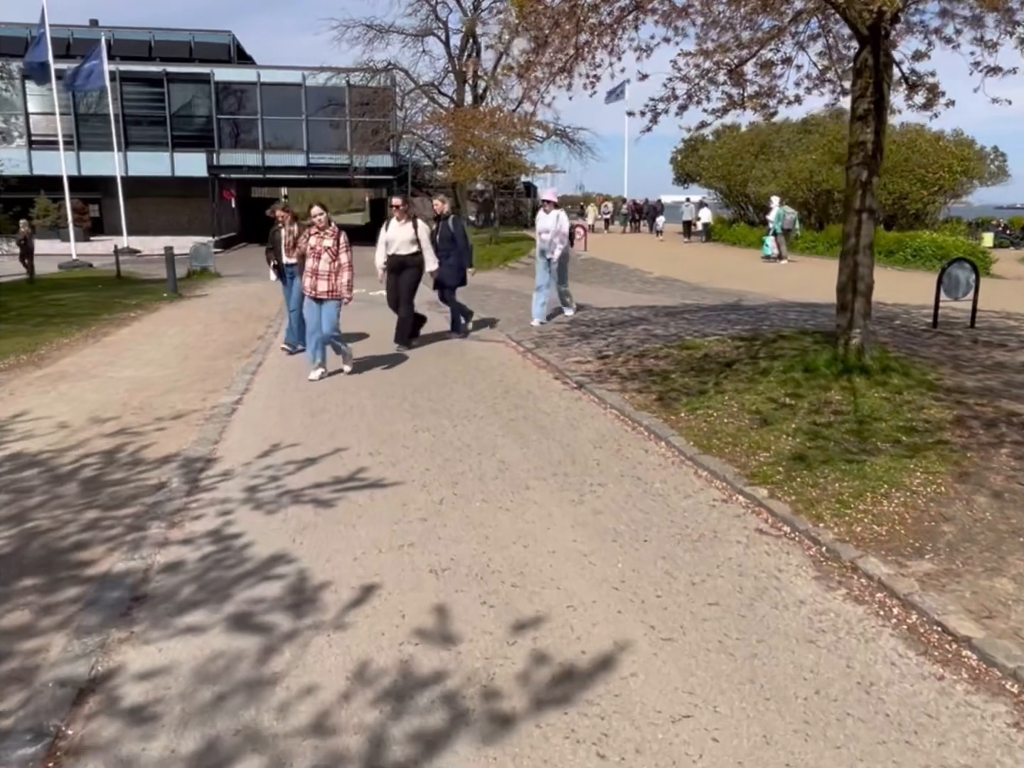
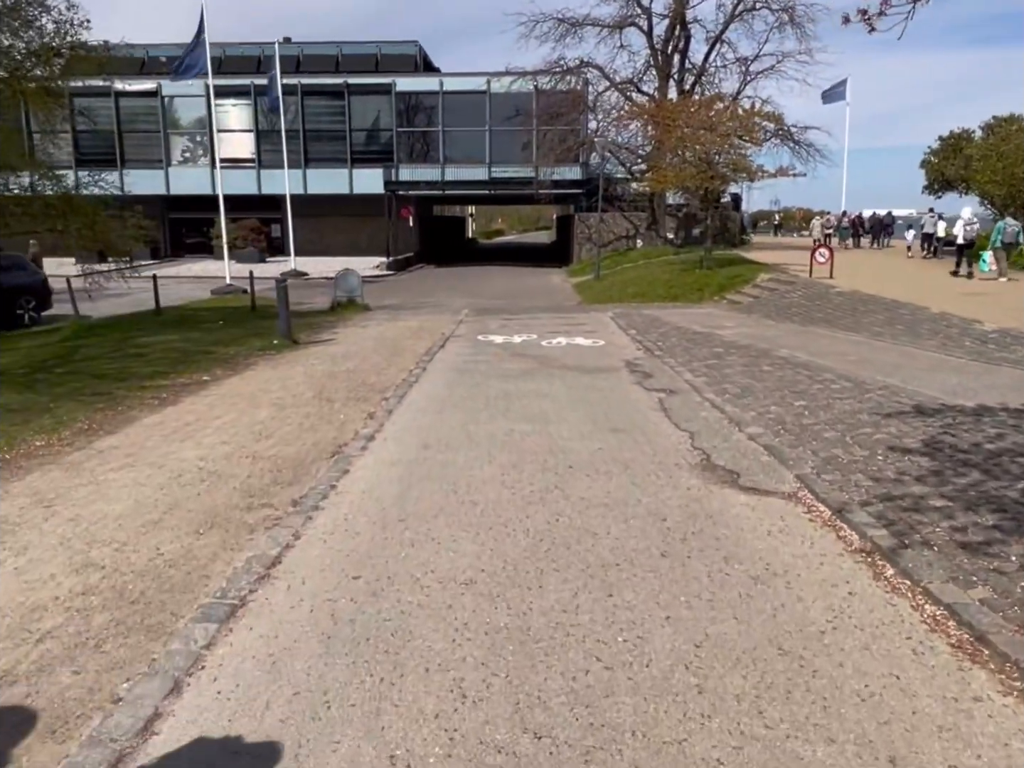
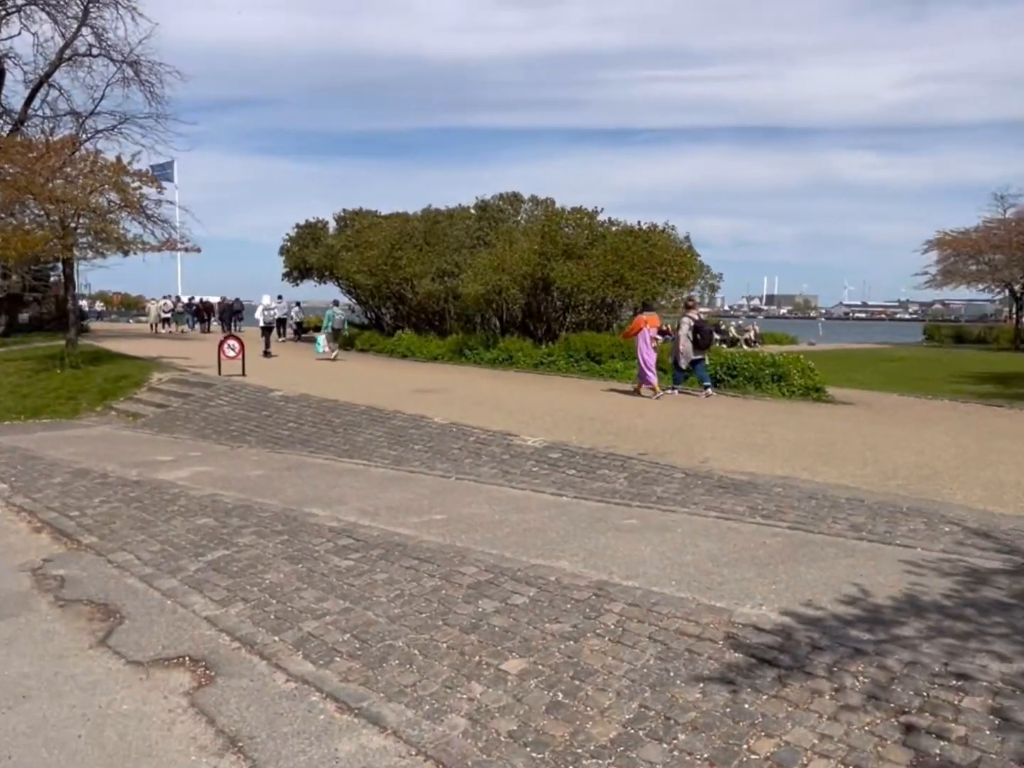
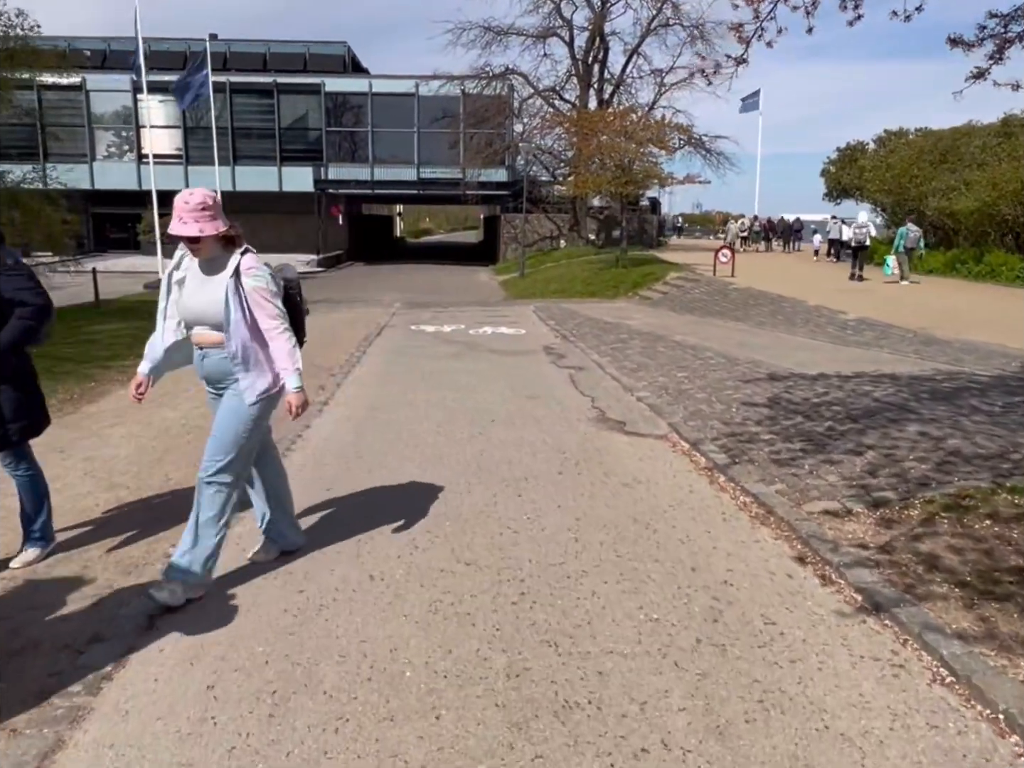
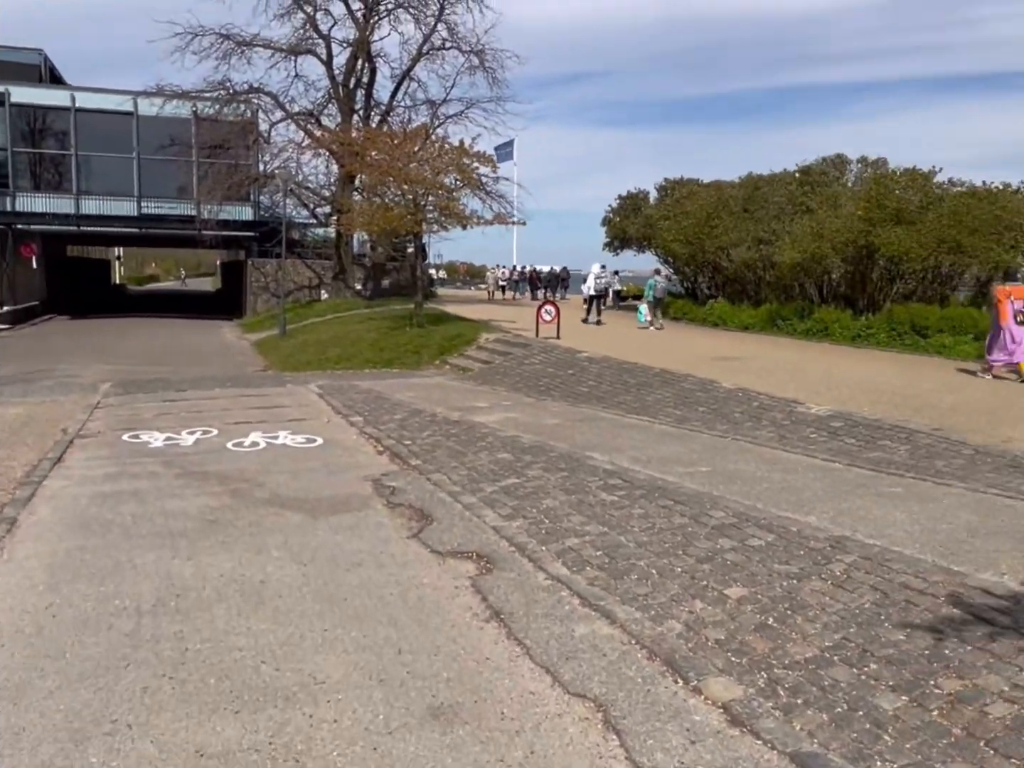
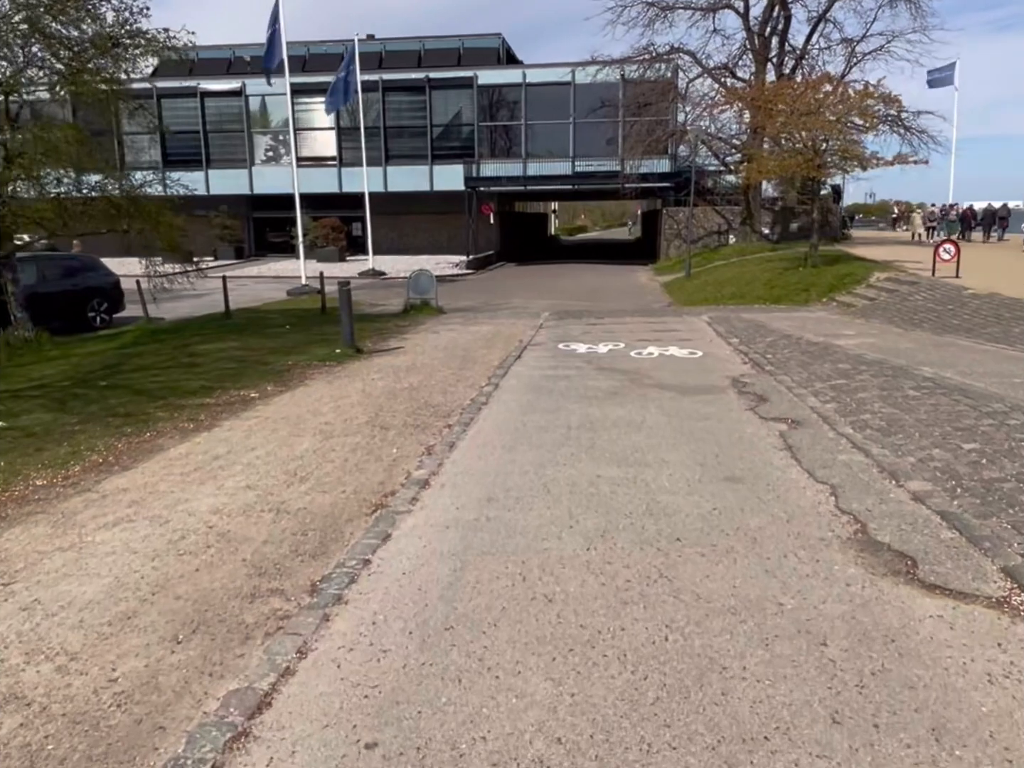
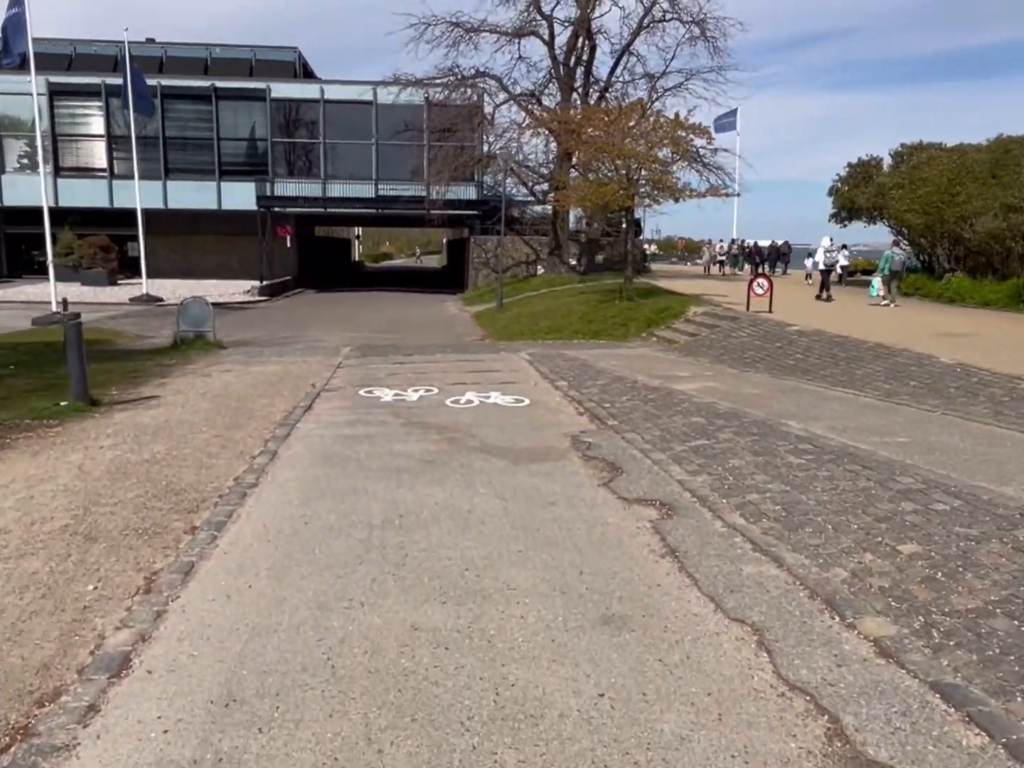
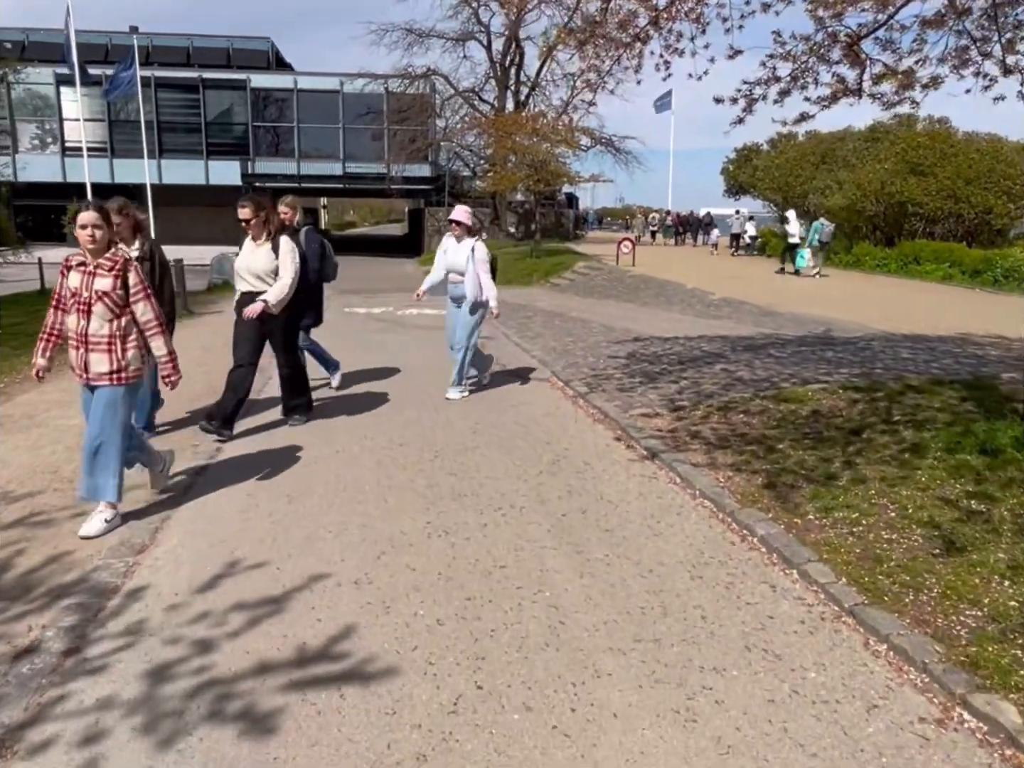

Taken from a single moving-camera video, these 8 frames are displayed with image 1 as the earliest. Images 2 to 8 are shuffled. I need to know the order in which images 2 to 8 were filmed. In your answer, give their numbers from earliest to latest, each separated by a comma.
8, 4, 2, 6, 7, 5, 3
